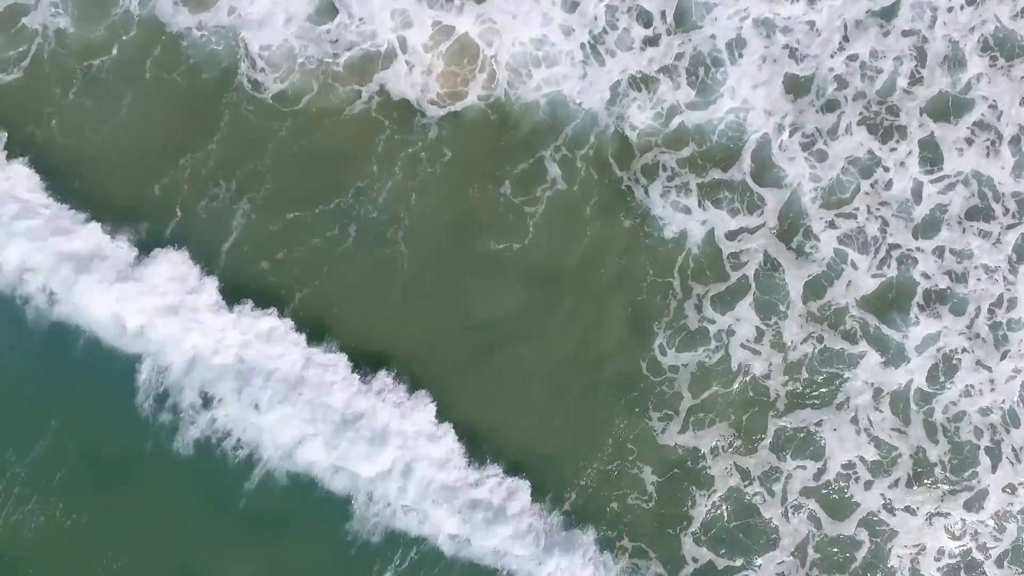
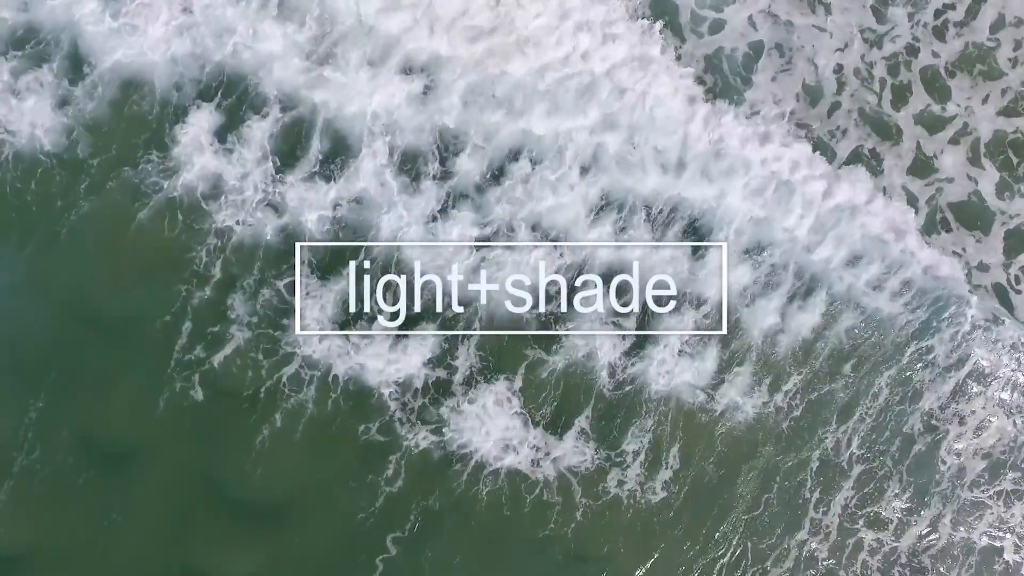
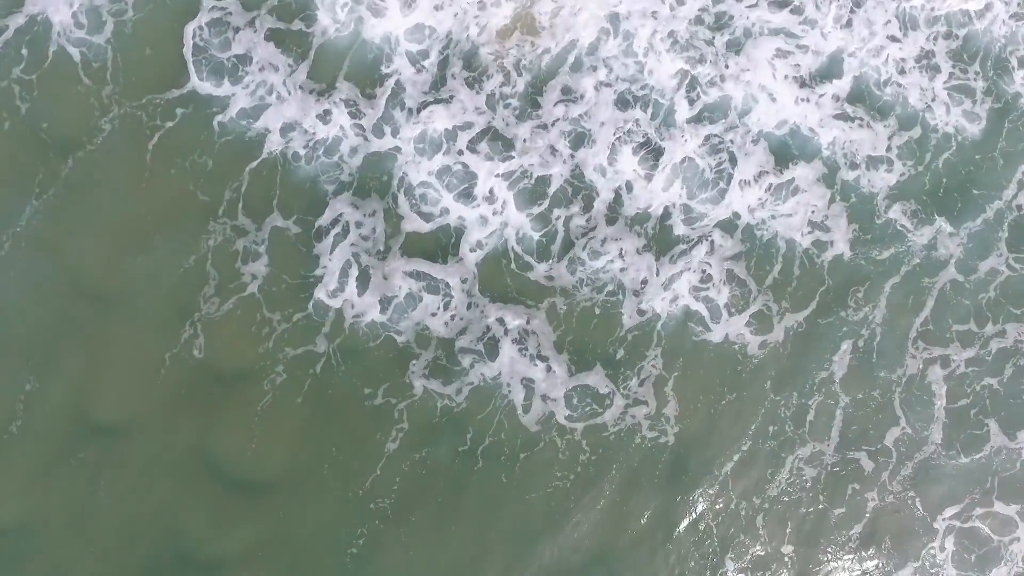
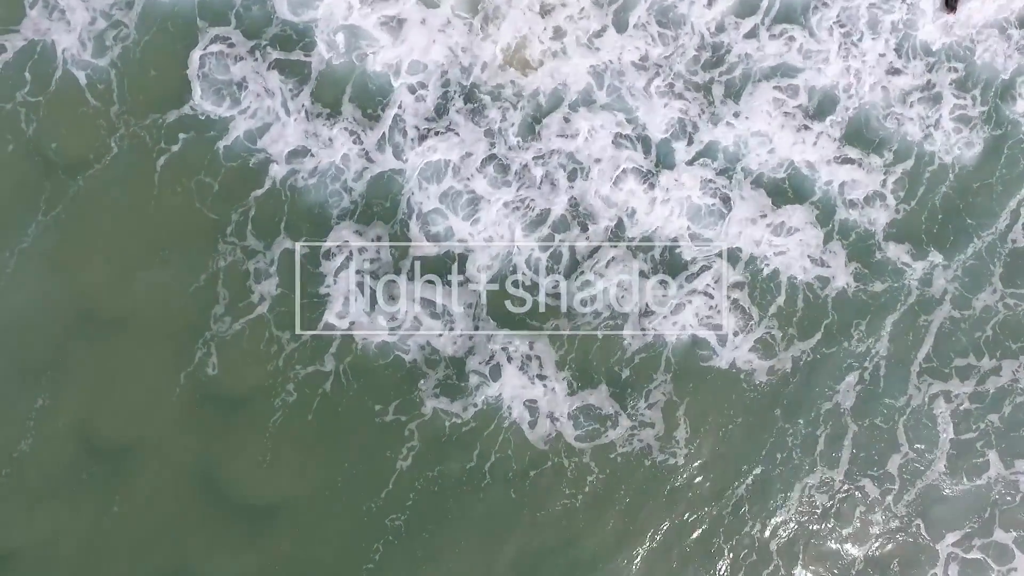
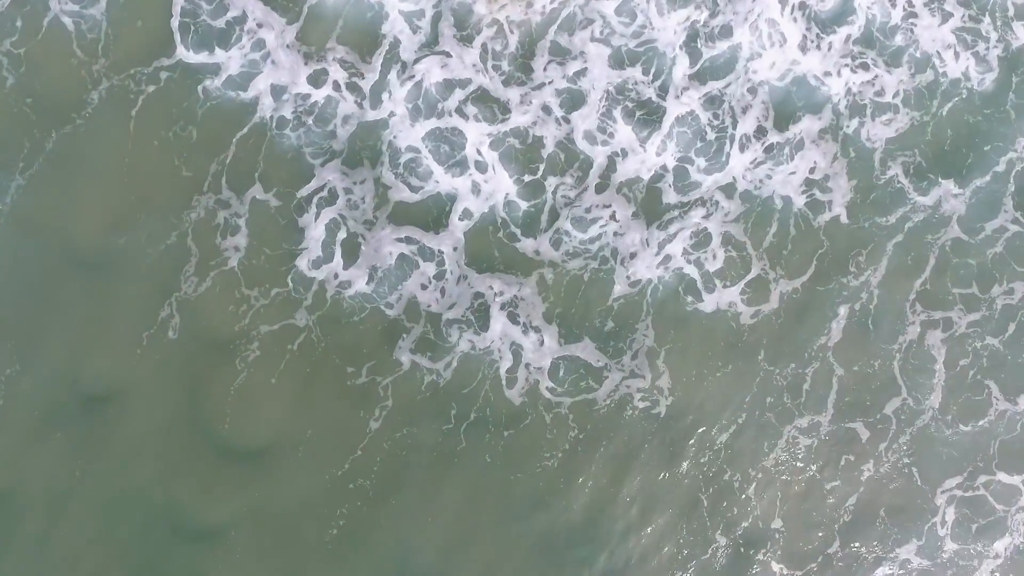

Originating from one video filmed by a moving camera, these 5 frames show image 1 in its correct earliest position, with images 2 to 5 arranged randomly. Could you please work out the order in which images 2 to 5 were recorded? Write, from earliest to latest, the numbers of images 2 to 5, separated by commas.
2, 4, 3, 5
